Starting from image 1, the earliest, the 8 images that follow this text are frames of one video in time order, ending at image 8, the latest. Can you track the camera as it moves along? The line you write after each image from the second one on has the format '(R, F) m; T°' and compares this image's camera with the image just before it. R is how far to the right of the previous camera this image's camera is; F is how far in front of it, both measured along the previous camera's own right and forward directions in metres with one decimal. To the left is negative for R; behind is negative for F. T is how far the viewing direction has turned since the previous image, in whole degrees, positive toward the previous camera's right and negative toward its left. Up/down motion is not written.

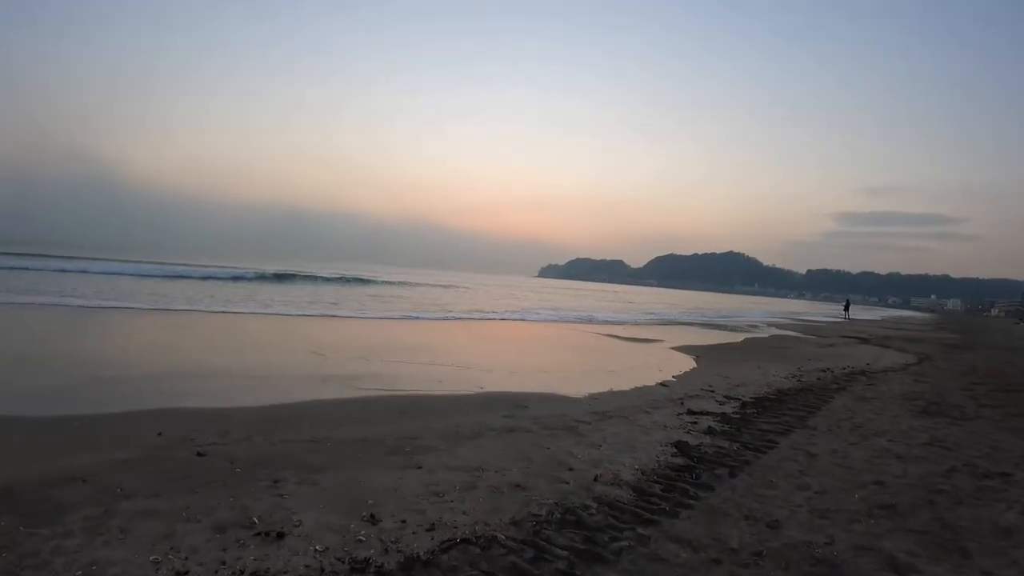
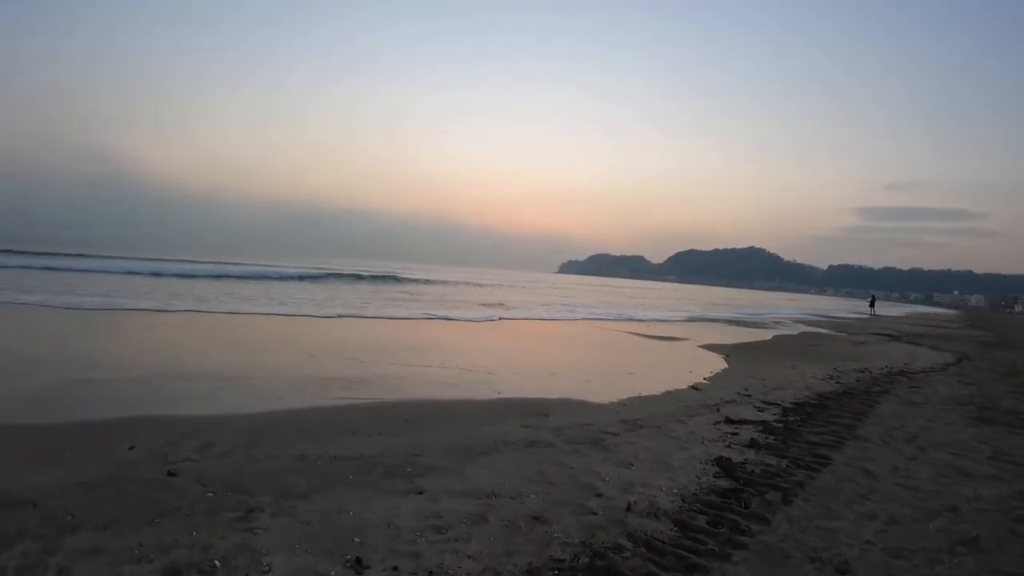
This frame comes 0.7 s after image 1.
(0.0, +0.8) m; -1°
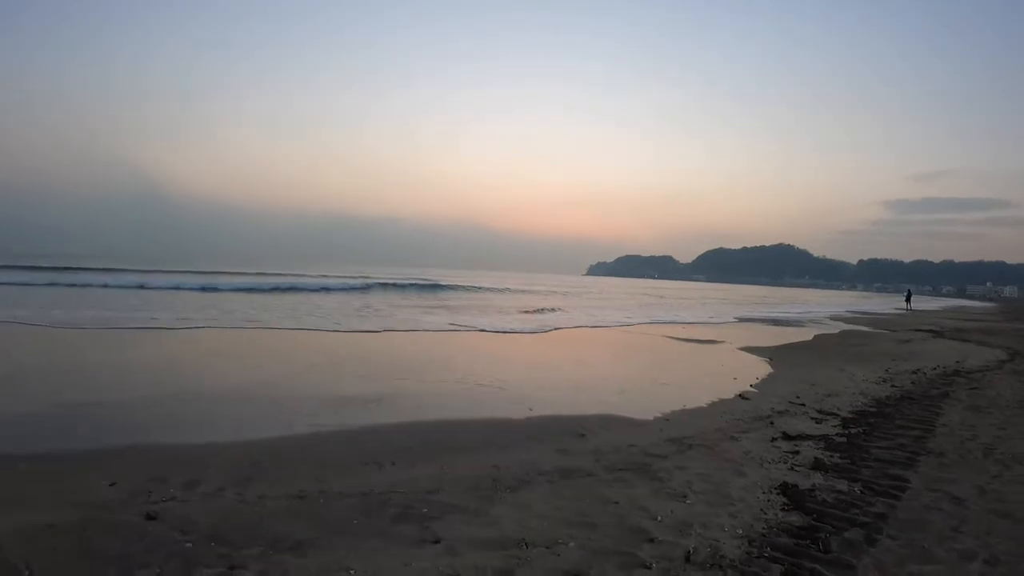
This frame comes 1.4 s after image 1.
(0.0, +0.7) m; -2°
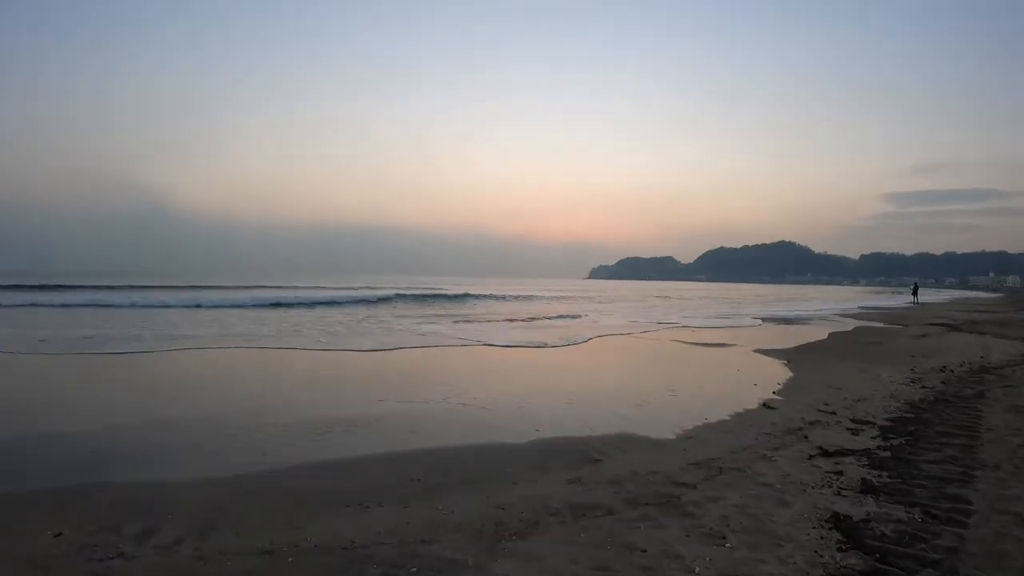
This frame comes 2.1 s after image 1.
(0.0, +0.6) m; 0°
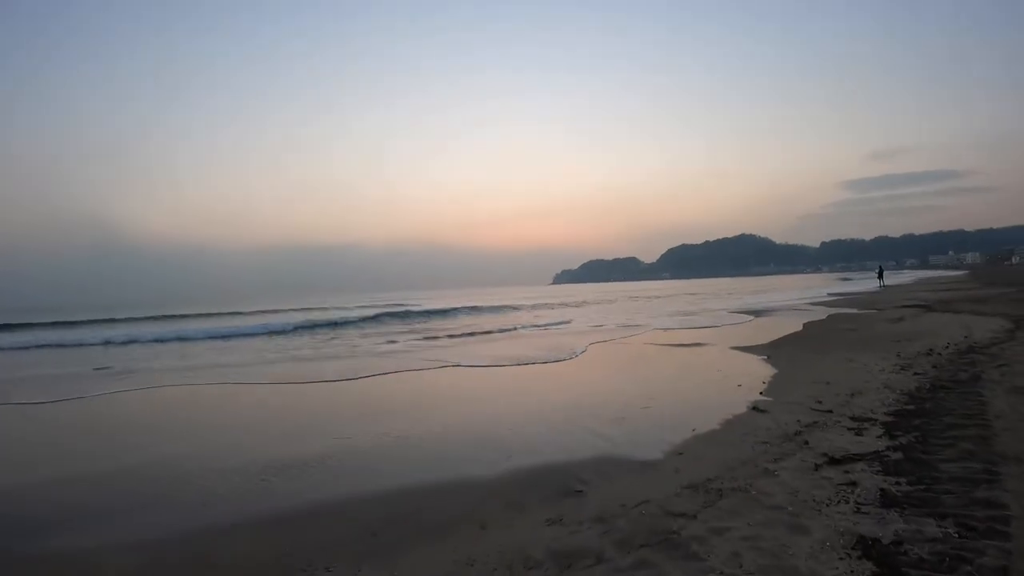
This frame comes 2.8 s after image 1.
(+0.1, +0.7) m; +3°
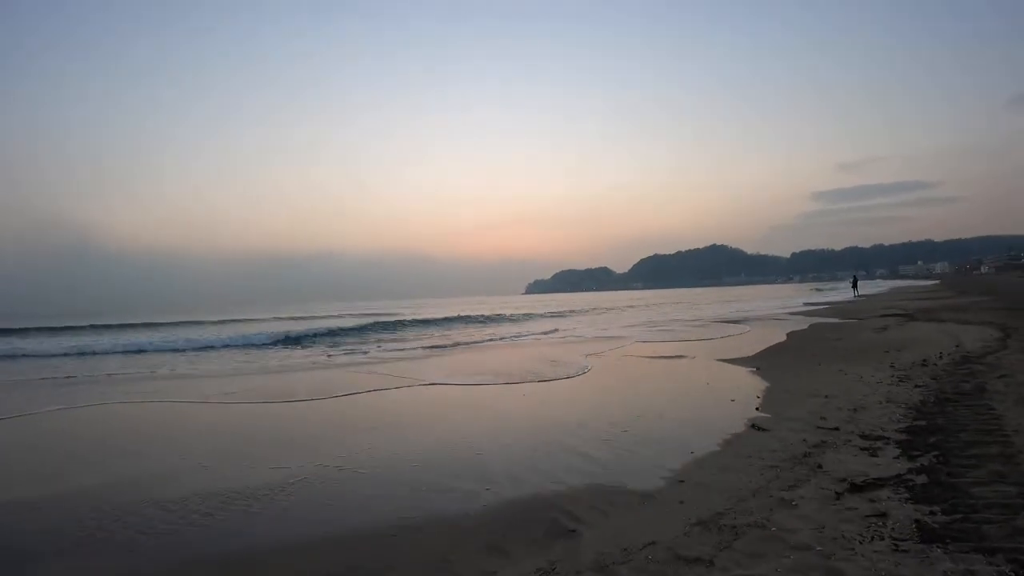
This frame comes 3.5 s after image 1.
(0.0, +0.6) m; +2°
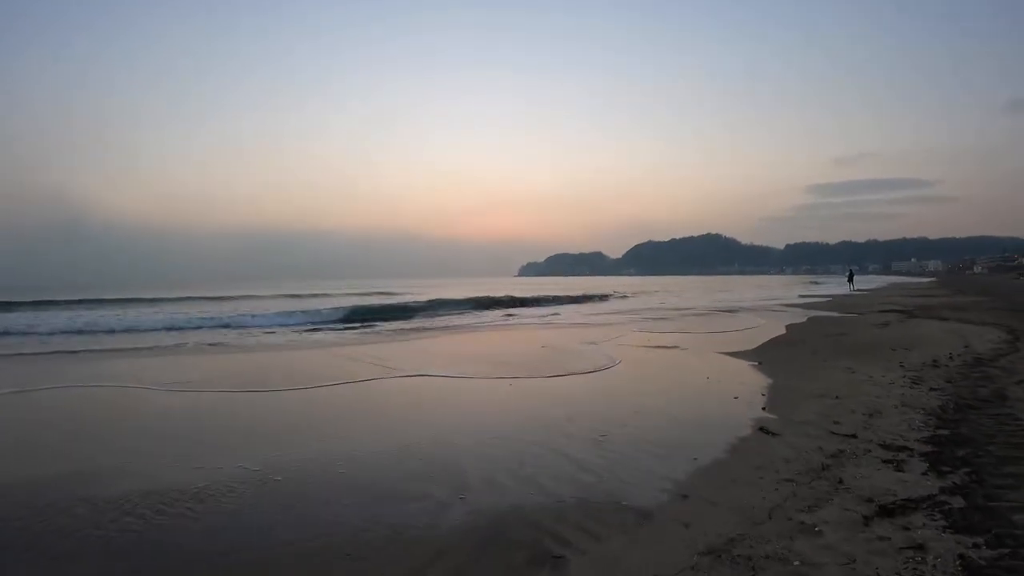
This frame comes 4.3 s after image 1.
(+0.1, +0.7) m; +1°
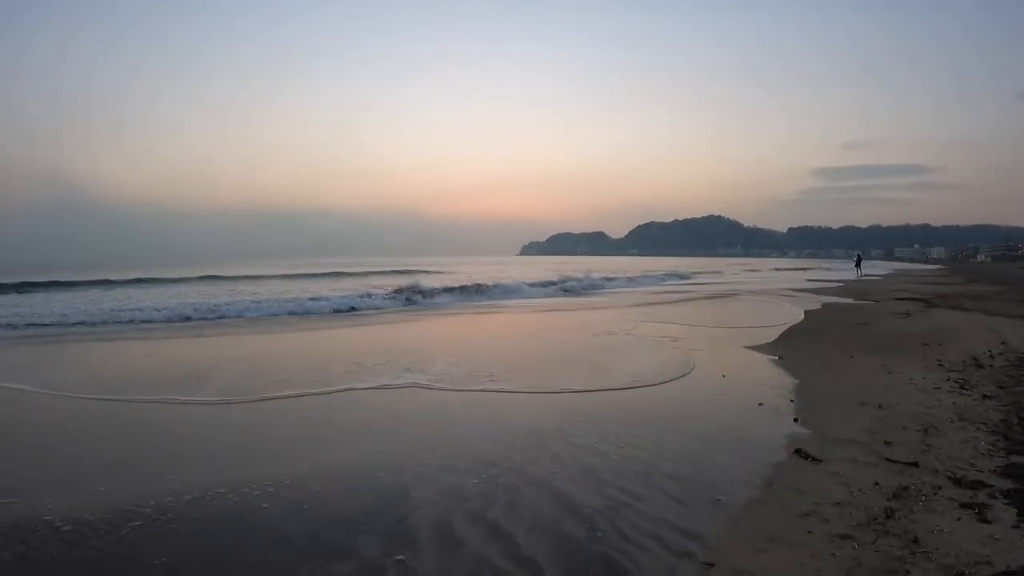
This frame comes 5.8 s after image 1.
(+0.2, +1.2) m; 0°
